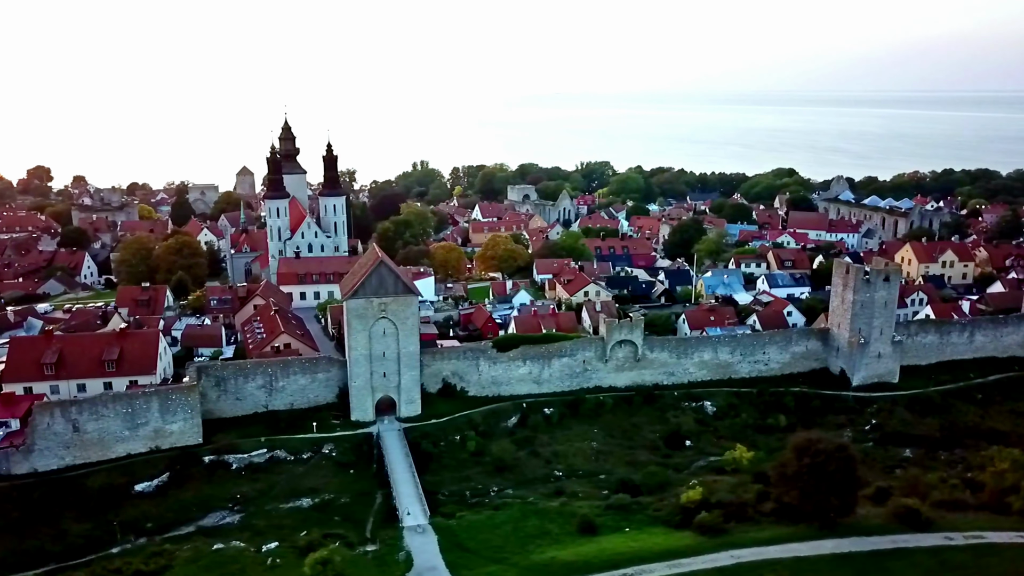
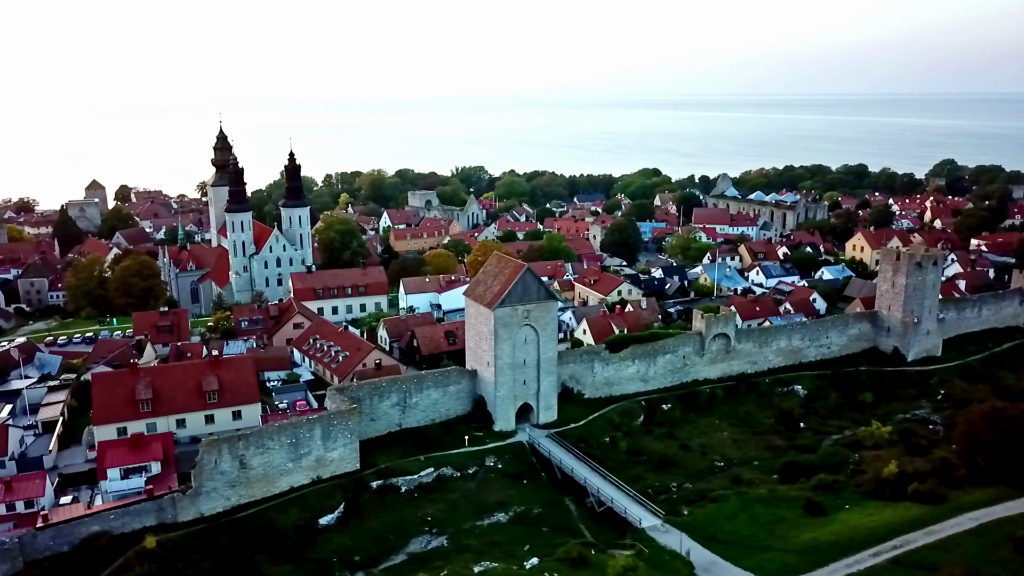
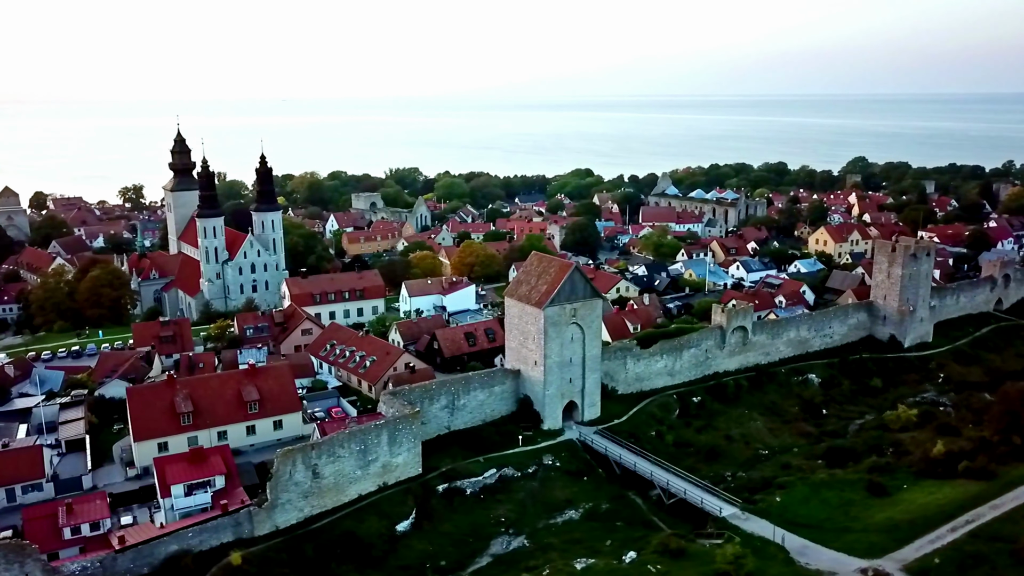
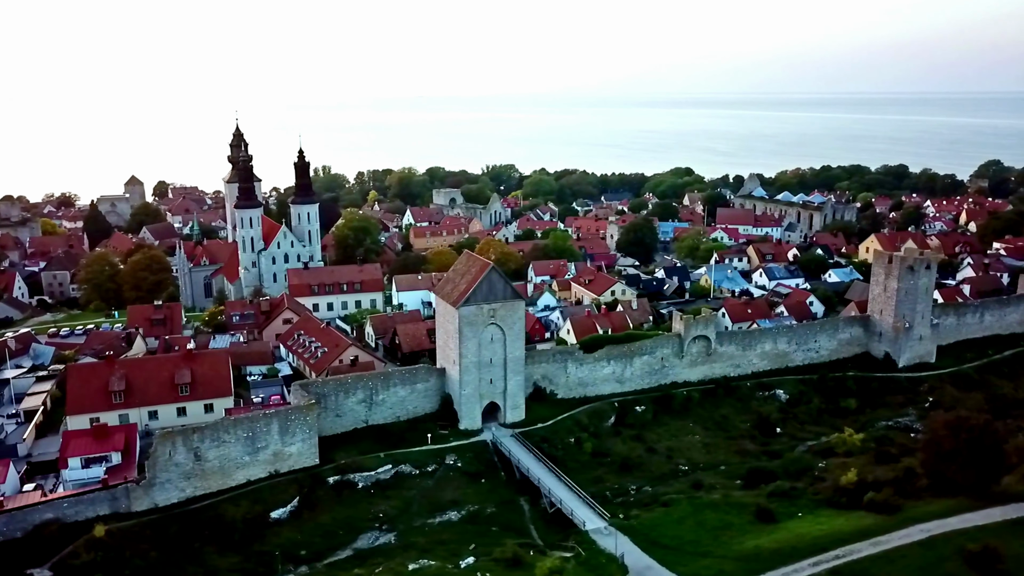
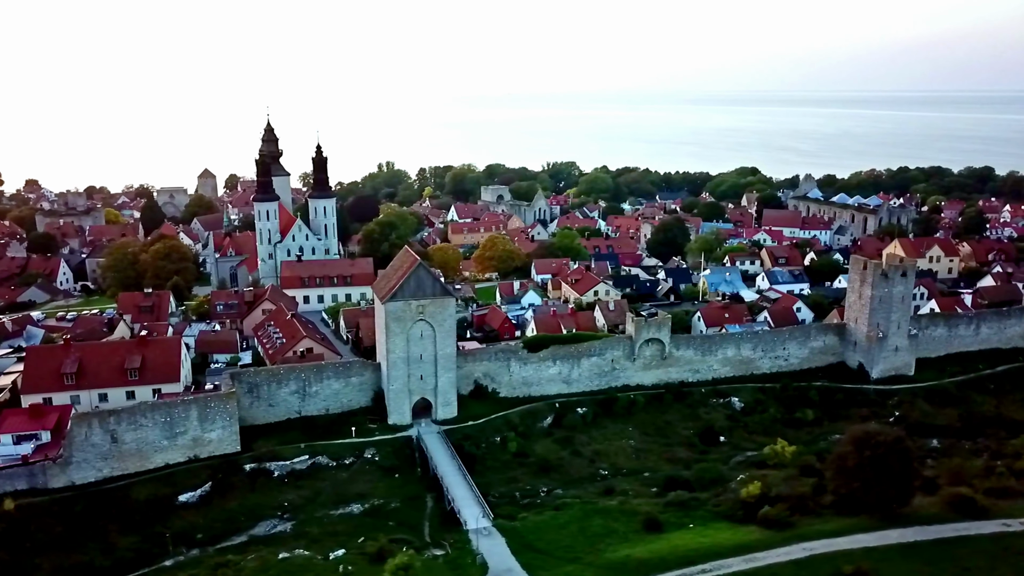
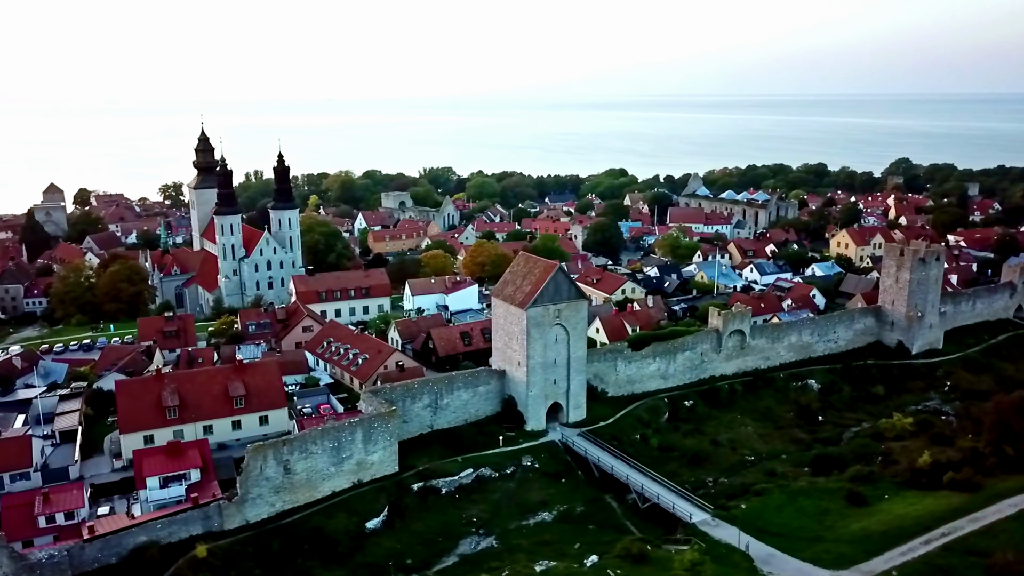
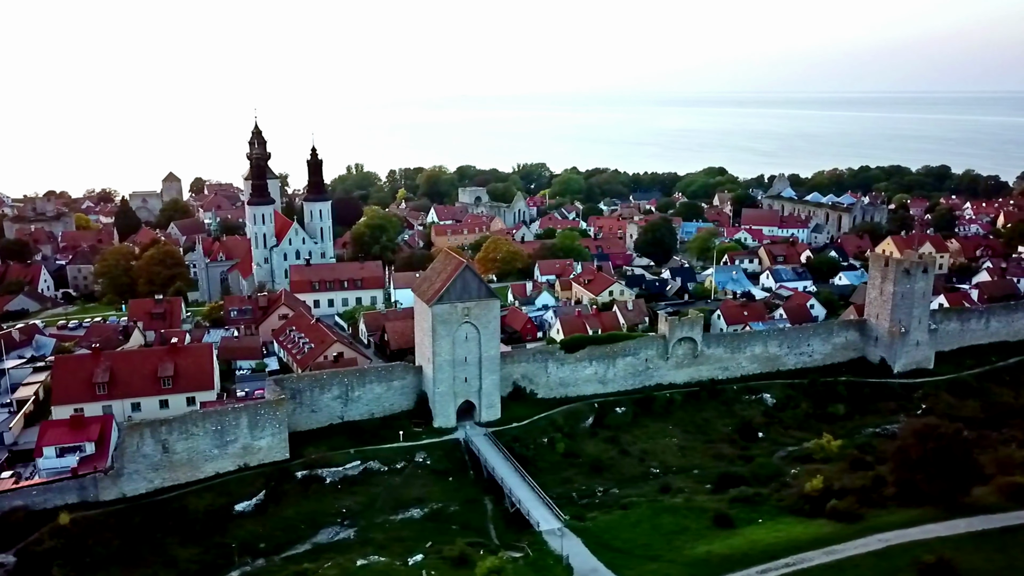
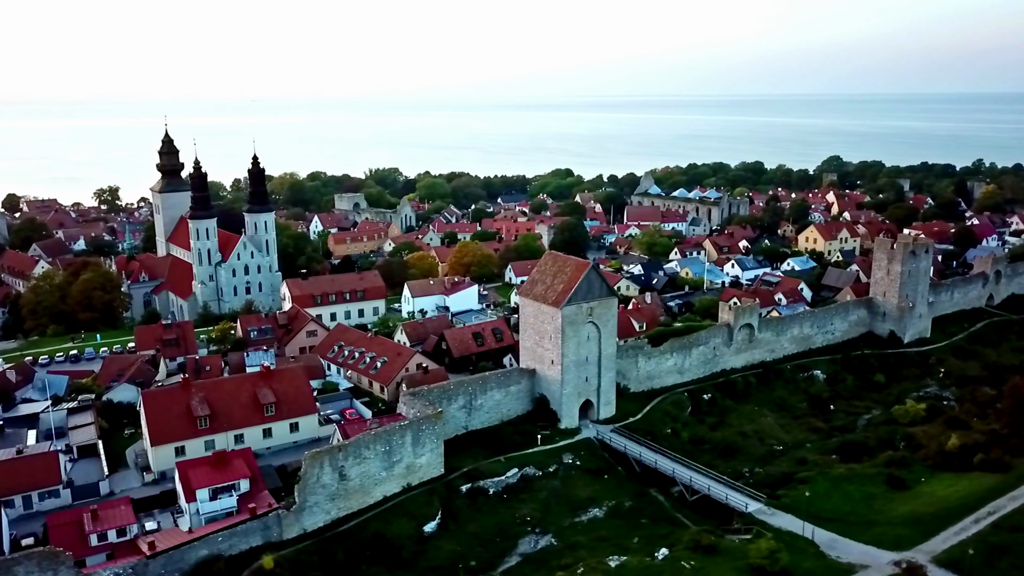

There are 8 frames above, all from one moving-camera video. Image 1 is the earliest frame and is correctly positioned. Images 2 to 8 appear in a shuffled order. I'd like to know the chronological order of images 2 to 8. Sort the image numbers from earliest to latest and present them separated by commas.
5, 7, 4, 2, 6, 3, 8
